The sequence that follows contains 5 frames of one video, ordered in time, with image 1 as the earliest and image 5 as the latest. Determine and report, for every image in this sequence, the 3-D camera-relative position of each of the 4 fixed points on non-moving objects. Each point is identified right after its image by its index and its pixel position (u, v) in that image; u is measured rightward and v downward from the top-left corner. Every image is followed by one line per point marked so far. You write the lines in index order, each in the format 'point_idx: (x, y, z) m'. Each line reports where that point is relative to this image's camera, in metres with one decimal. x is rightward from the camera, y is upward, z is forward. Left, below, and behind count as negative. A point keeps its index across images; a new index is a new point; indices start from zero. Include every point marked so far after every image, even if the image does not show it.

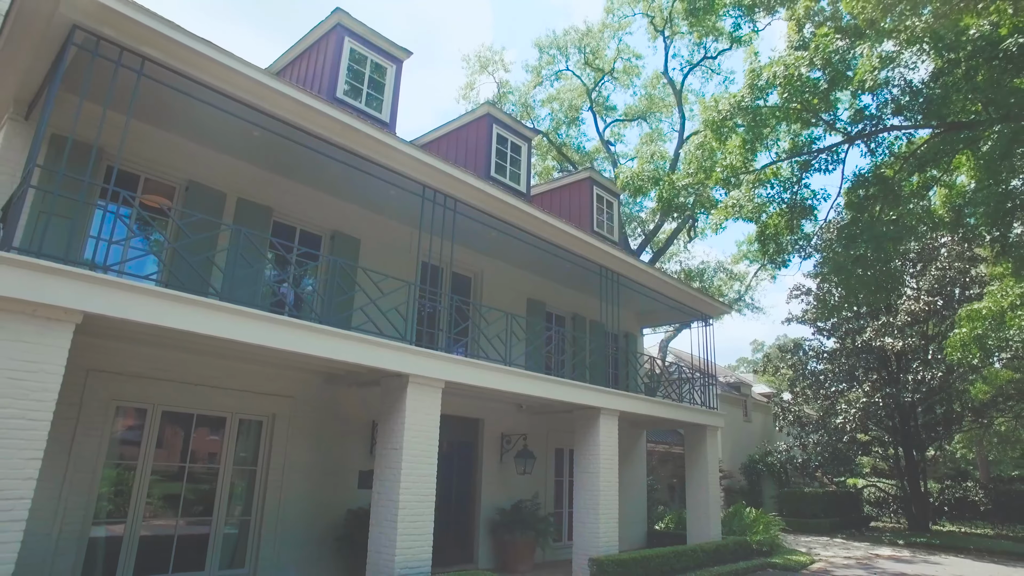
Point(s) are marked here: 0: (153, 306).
0: (-3.1, -0.1, +5.5) m
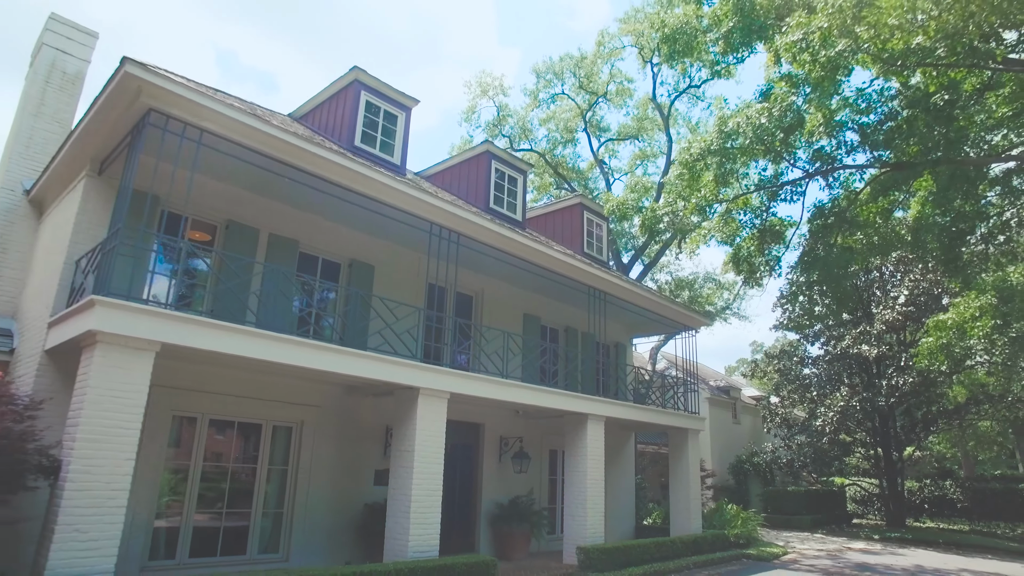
0: (-3.1, -0.5, +6.8) m
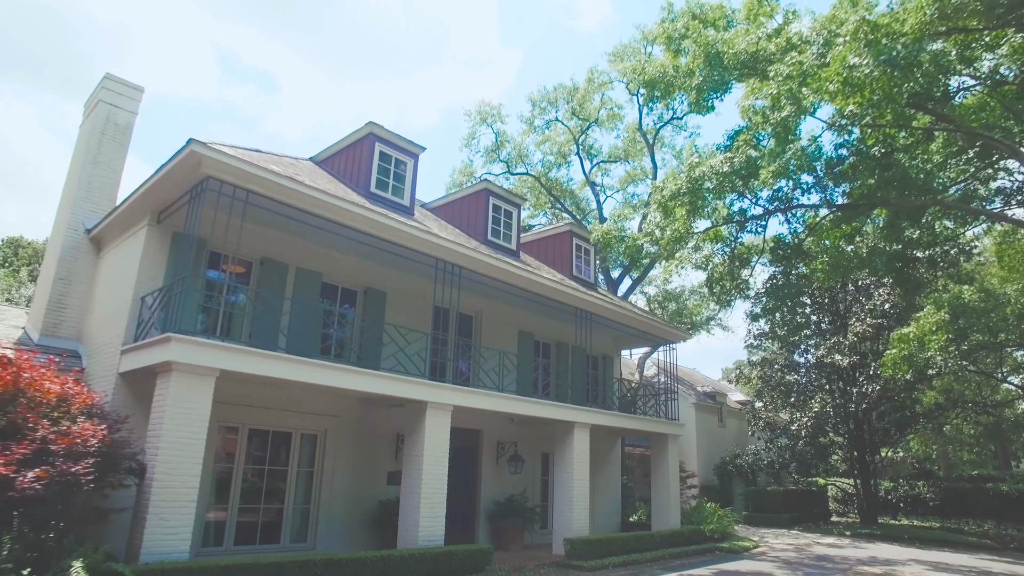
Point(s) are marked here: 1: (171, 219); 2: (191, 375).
0: (-3.2, -1.0, +8.3) m
1: (-5.1, +1.0, +9.6) m
2: (-3.8, -1.0, +7.7) m
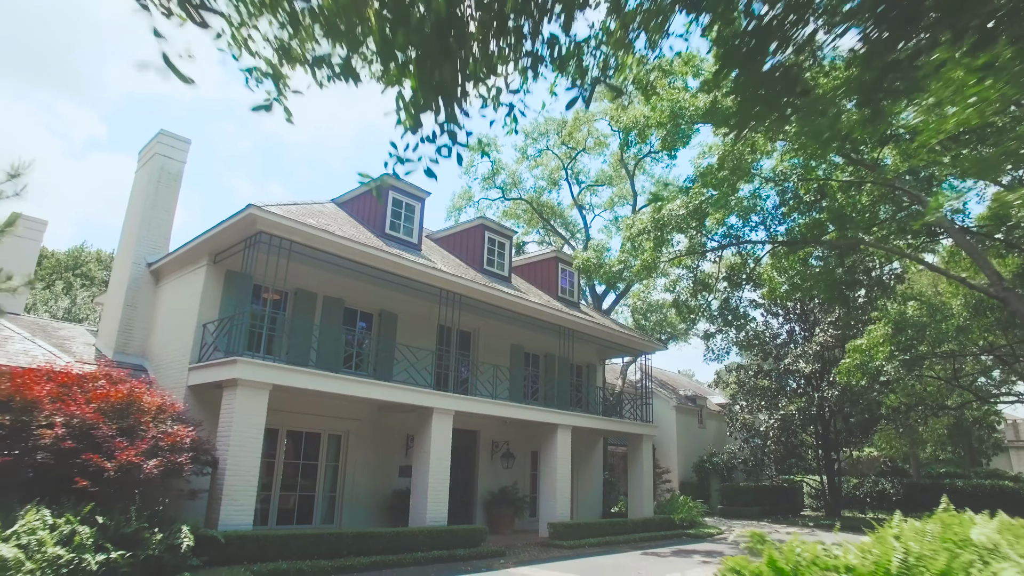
0: (-3.4, -1.5, +10.5) m
1: (-5.3, +0.5, +11.8) m
2: (-4.0, -1.5, +9.9) m
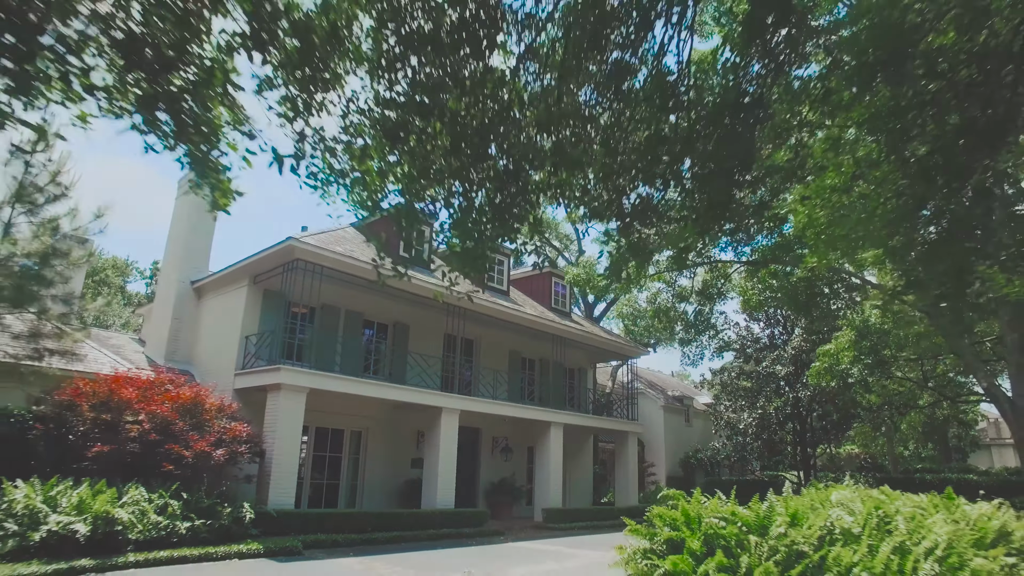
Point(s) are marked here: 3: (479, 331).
0: (-3.5, -1.8, +12.4) m
1: (-5.3, +0.2, +13.8) m
2: (-4.0, -1.9, +11.8) m
3: (-0.9, -1.2, +18.1) m
